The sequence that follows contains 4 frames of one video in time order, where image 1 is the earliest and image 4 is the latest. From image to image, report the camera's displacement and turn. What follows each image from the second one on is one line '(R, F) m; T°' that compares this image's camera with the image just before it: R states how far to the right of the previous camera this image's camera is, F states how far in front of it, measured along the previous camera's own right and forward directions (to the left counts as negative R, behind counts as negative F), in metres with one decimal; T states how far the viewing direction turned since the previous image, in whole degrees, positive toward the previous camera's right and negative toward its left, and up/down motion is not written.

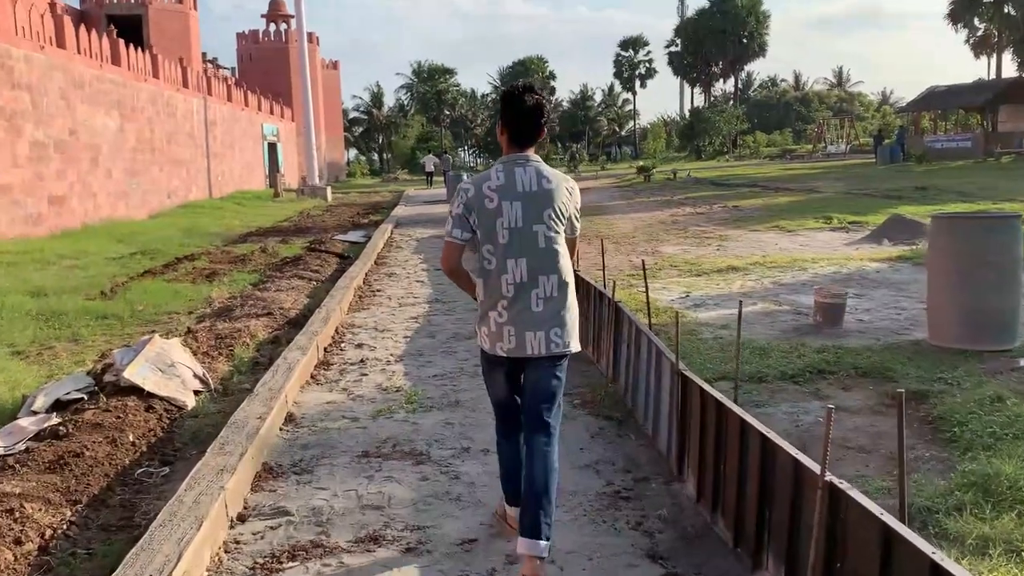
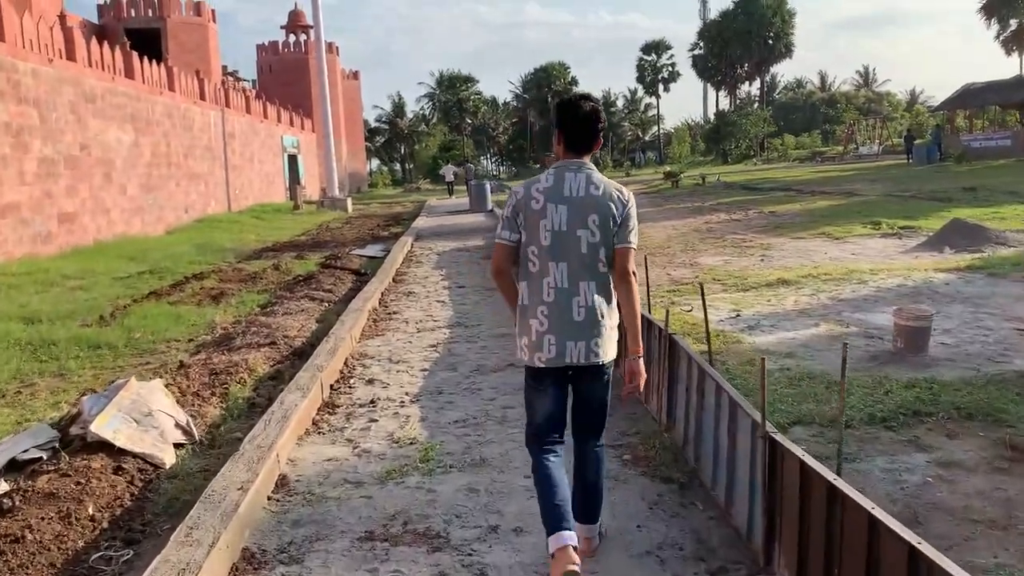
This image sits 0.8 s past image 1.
(0.0, +0.8) m; -2°
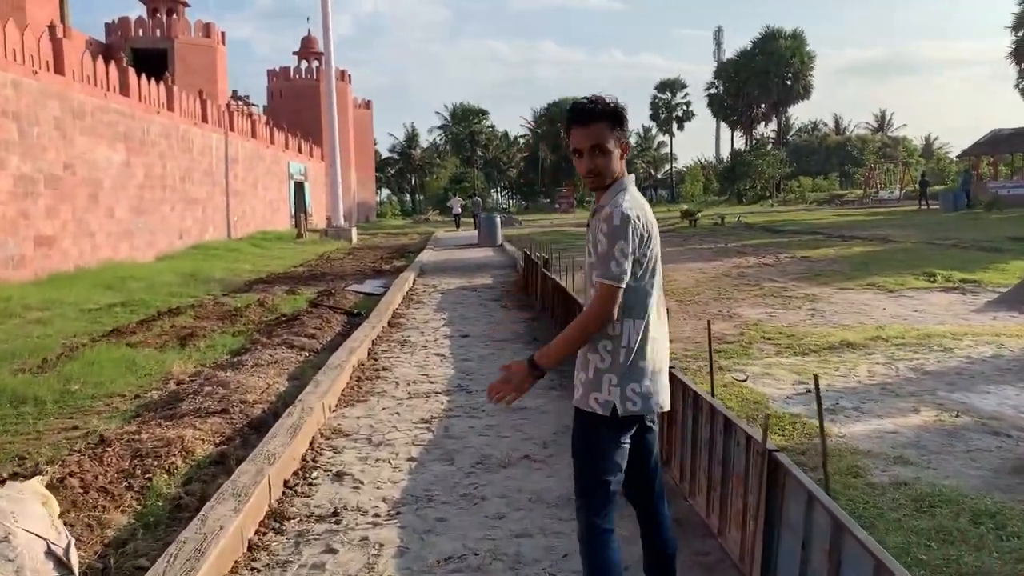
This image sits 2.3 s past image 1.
(-0.1, +1.4) m; 0°
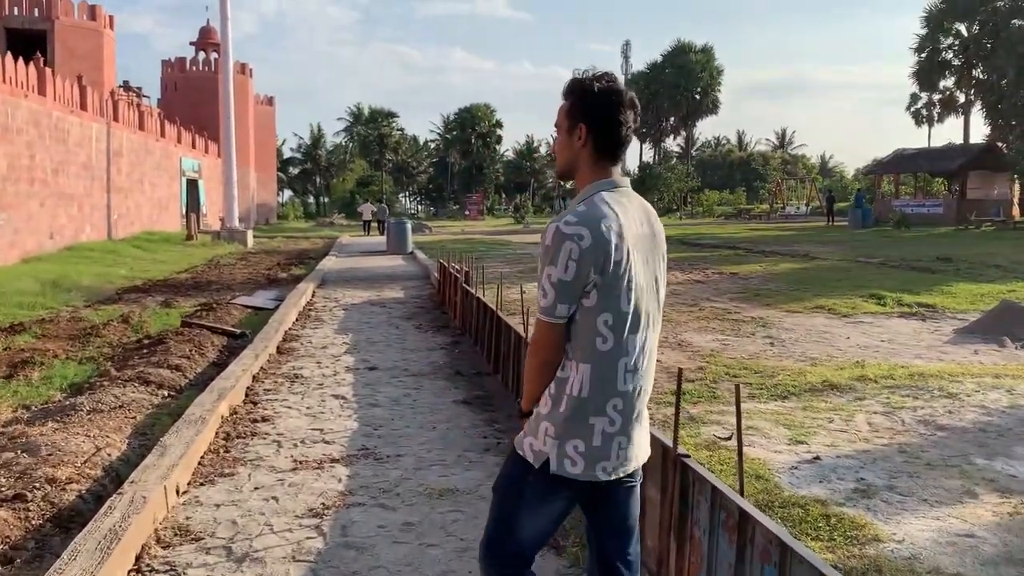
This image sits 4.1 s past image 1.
(-0.1, +1.5) m; +6°
